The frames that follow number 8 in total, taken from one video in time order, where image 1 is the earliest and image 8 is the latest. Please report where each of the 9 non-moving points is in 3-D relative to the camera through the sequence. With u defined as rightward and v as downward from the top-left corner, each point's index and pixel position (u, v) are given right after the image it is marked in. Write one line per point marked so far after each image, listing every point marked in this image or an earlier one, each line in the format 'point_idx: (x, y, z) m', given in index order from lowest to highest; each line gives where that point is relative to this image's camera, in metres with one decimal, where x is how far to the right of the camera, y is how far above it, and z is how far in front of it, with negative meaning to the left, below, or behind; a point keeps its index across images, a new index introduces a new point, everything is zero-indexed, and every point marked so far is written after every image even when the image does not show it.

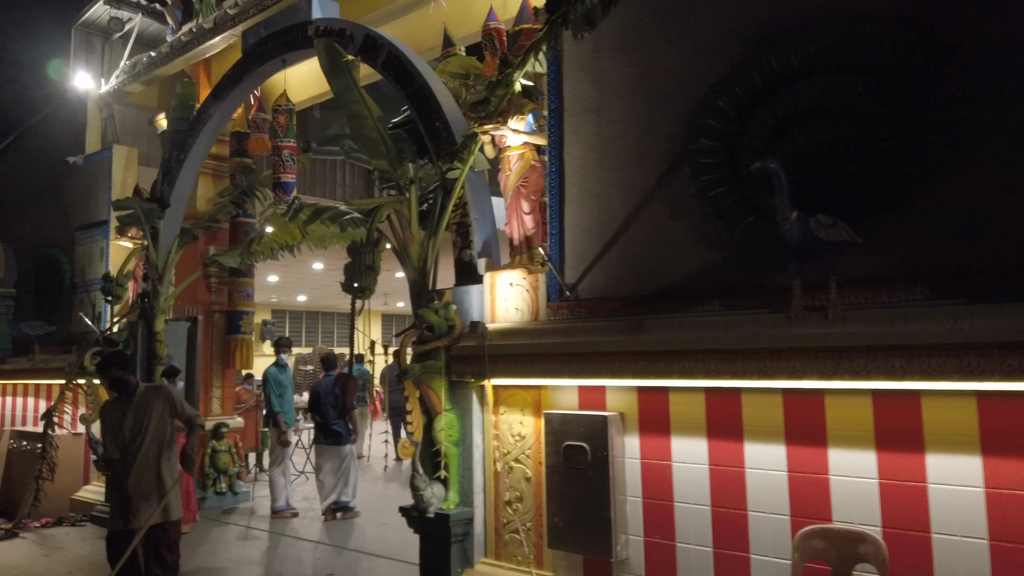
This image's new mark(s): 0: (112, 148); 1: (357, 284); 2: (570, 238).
0: (-3.8, +1.3, +7.3) m
1: (-0.8, 0.0, +4.1) m
2: (+0.3, +0.3, +3.8) m
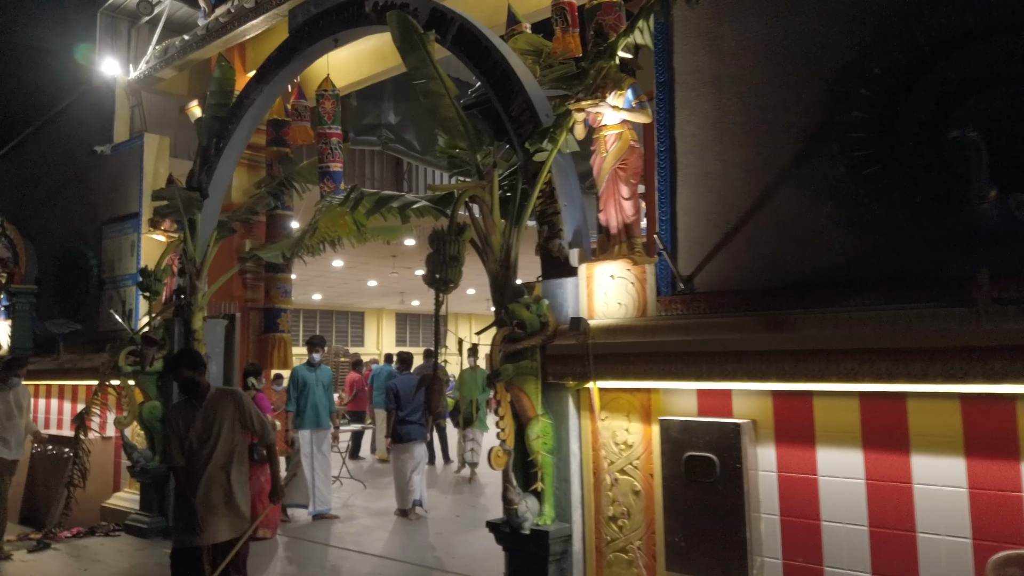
0: (-3.4, +1.4, +7.0) m
1: (-0.4, +0.1, +3.7) m
2: (+0.8, +0.3, +3.4) m
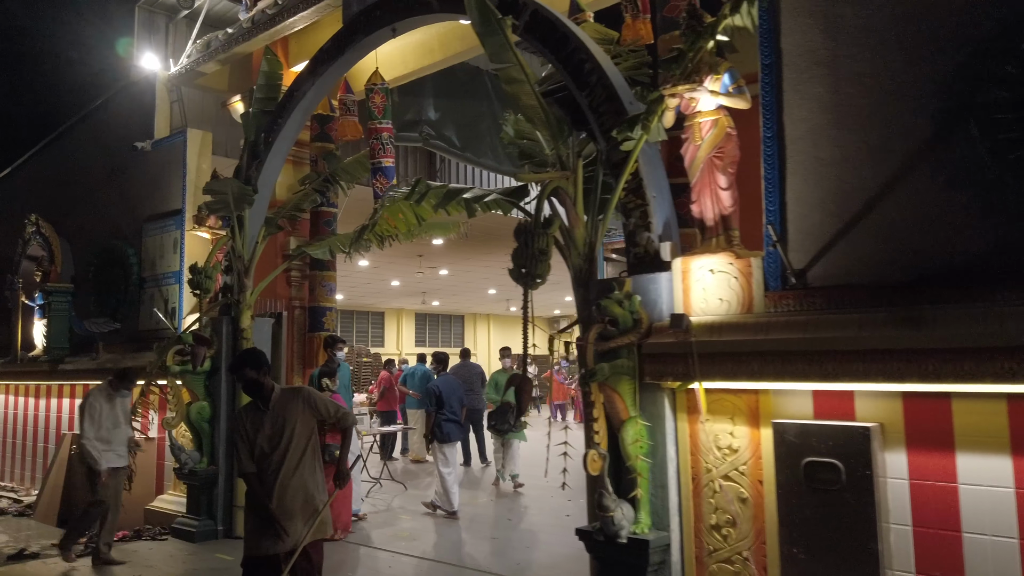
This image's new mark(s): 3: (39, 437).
0: (-2.9, +1.4, +6.8) m
1: (+0.1, +0.1, +3.5) m
2: (+1.2, +0.3, +3.2) m
3: (-5.2, -1.7, +8.4) m
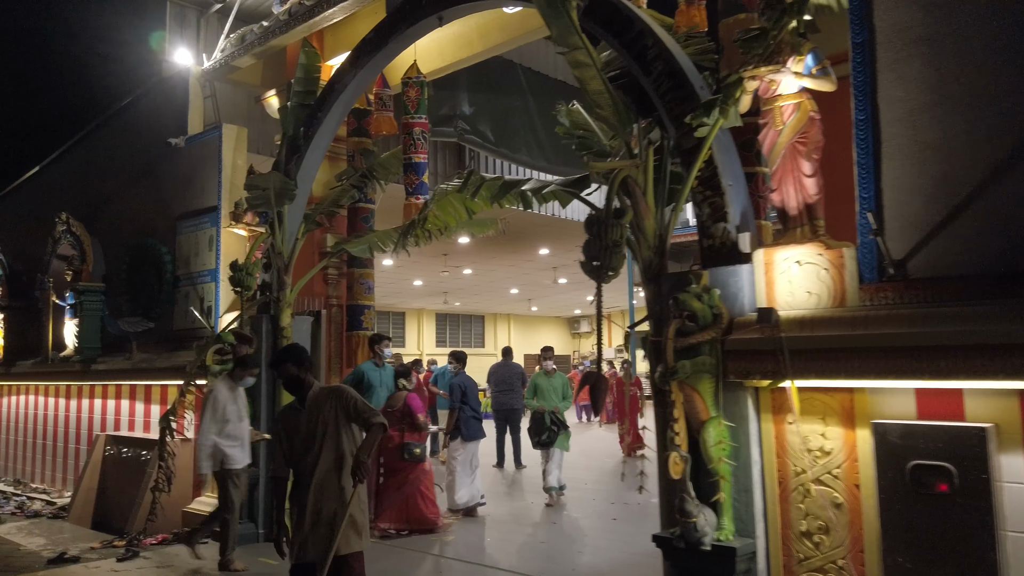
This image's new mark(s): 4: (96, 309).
0: (-2.5, +1.4, +6.7) m
1: (+0.4, +0.1, +3.3) m
2: (+1.5, +0.3, +3.0) m
3: (-4.8, -1.7, +8.3) m
4: (-4.4, -0.2, +8.0) m
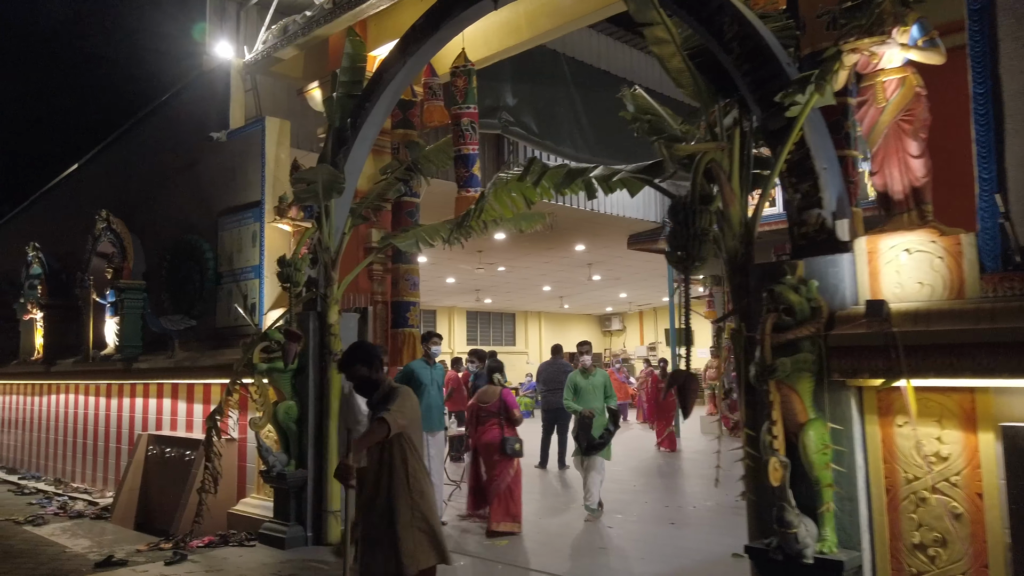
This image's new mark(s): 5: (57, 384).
0: (-2.1, +1.4, +6.5) m
1: (+0.7, +0.1, +3.1) m
2: (+1.8, +0.4, +2.7) m
3: (-4.4, -1.6, +8.3) m
4: (-3.9, -0.2, +7.9) m
5: (-5.8, -1.2, +9.6) m
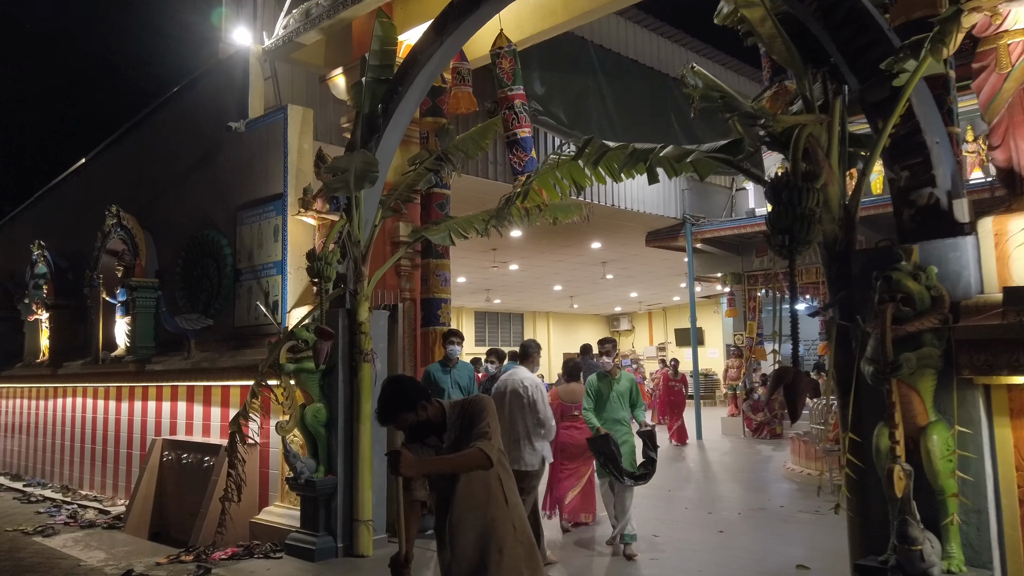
0: (-1.8, +1.5, +6.2) m
1: (+1.0, +0.2, +2.8) m
2: (+2.1, +0.4, +2.4) m
3: (-4.1, -1.6, +7.9) m
4: (-3.6, -0.2, +7.6) m
5: (-5.5, -1.2, +9.3) m
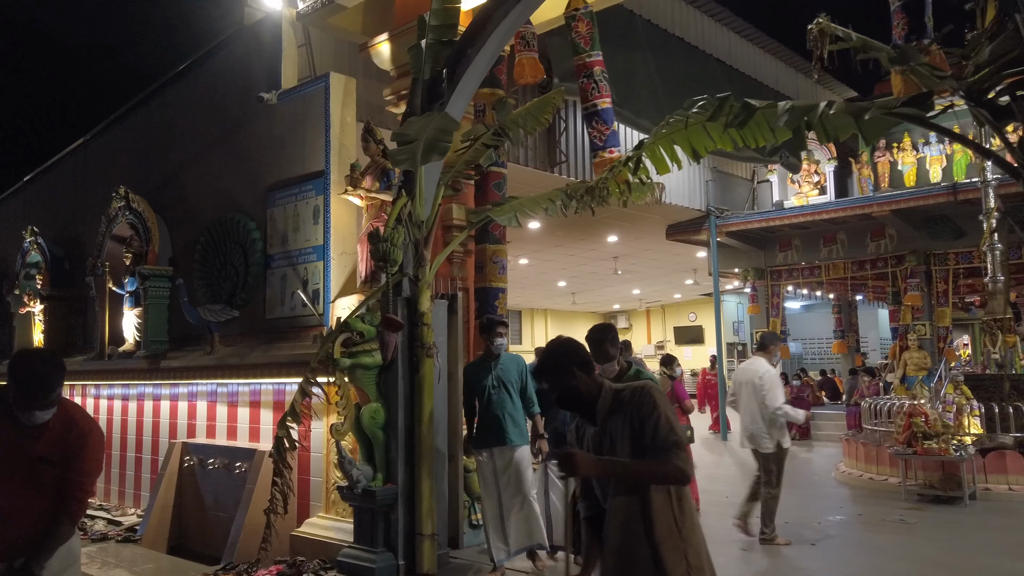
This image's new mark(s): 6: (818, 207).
0: (-1.3, +1.6, +5.6) m
1: (+1.6, +0.3, +2.3) m
2: (+2.7, +0.5, +1.9) m
3: (-3.6, -1.5, +7.3) m
4: (-3.2, -0.1, +6.9) m
5: (-5.1, -1.1, +8.6) m
6: (+4.7, +1.2, +11.6) m
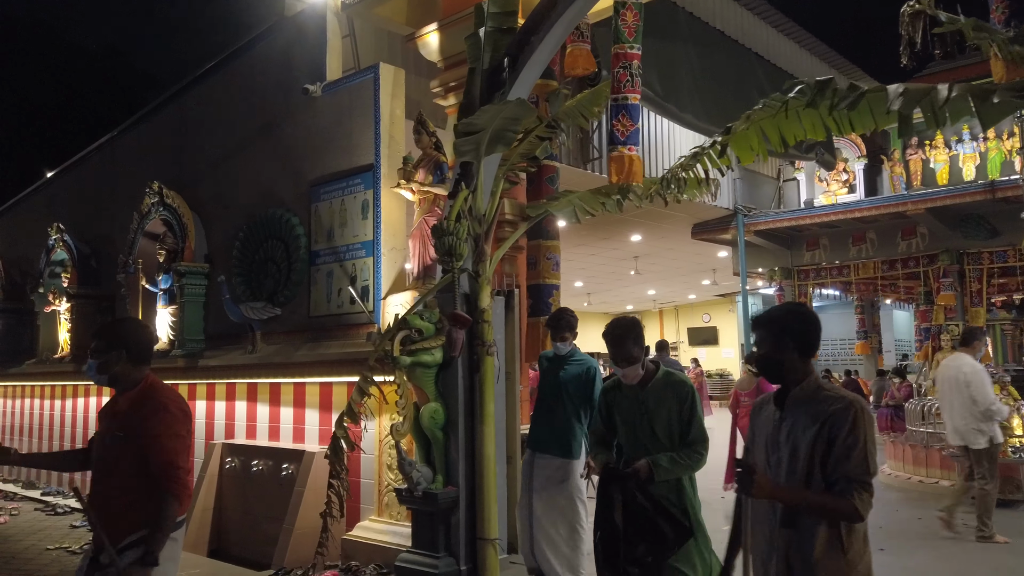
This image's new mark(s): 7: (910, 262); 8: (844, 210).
0: (-0.9, +1.6, +5.4) m
1: (+2.0, +0.3, +2.1) m
2: (+3.1, +0.5, +1.8) m
3: (-3.2, -1.5, +7.1) m
4: (-2.8, -0.1, +6.7) m
5: (-4.7, -1.1, +8.4) m
6: (+5.1, +1.2, +11.5) m
7: (+6.2, +0.4, +11.9) m
8: (+5.0, +1.2, +11.4) m
